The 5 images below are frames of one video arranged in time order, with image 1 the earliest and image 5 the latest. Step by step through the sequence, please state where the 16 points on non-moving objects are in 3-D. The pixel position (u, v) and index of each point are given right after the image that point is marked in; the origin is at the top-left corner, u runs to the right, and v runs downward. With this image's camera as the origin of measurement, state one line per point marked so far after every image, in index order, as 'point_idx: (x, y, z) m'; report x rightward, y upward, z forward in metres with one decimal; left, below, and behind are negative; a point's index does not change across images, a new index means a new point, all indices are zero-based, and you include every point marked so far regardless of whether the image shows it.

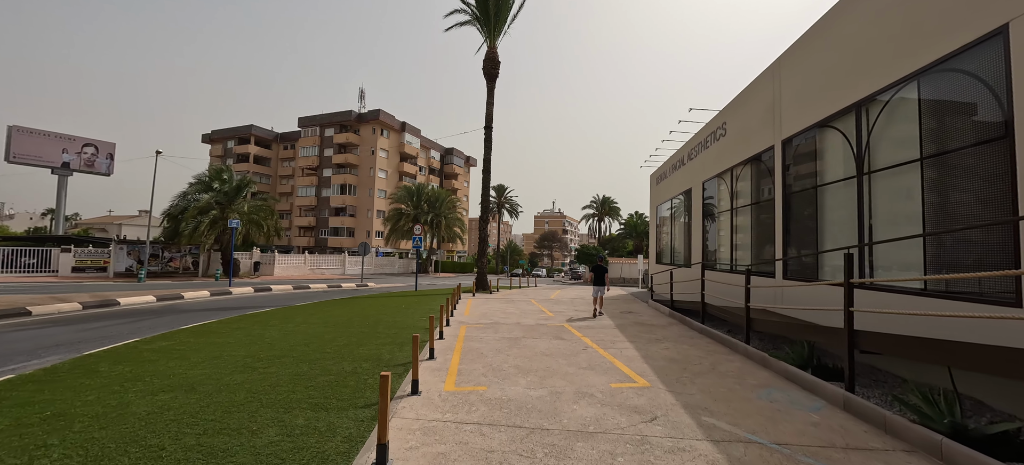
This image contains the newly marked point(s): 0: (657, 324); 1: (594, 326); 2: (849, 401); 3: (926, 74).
0: (+3.6, -2.3, +10.6) m
1: (+2.0, -2.3, +10.3) m
2: (+3.6, -1.8, +4.6) m
3: (+5.5, +2.1, +5.7) m
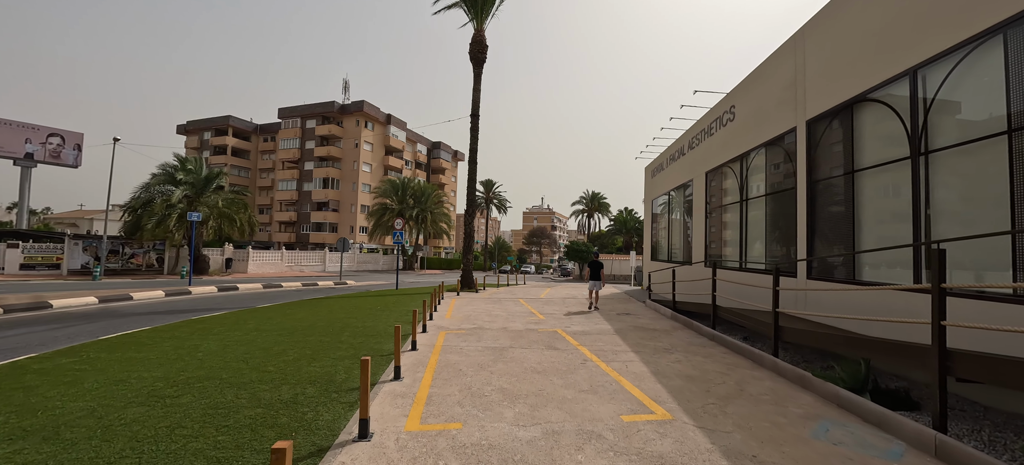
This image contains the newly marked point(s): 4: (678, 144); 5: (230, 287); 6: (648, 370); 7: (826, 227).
0: (+3.3, -2.1, +9.5) m
1: (+1.7, -2.1, +9.1) m
2: (+3.5, -1.7, +3.4) m
3: (+5.4, +2.2, +4.6) m
4: (+6.2, +3.3, +15.6) m
5: (-12.7, -2.4, +18.9) m
6: (+2.0, -2.0, +6.1) m
7: (+5.6, +0.1, +7.5) m
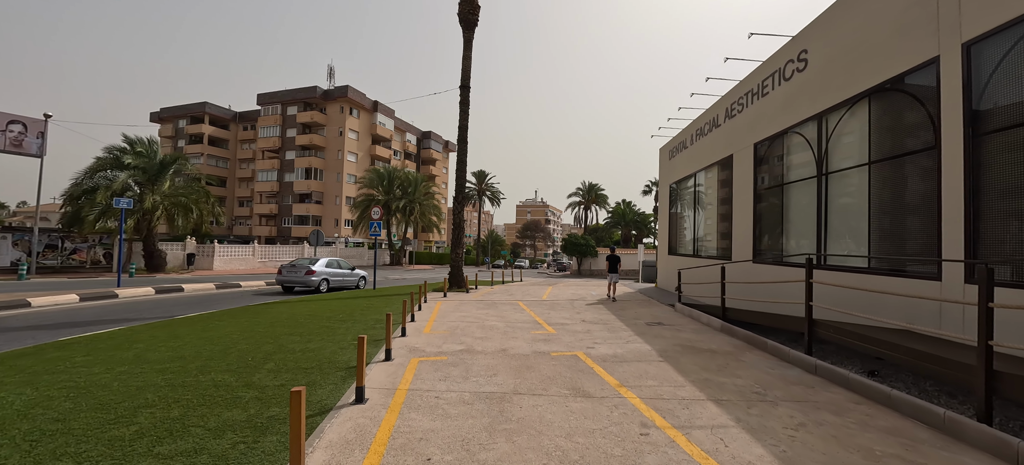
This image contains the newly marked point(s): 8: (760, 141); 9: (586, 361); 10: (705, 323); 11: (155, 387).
0: (+3.3, -1.9, +6.8) m
1: (+1.7, -1.9, +6.4) m
2: (+3.6, -1.6, +0.8) m
3: (+5.5, +2.4, +1.9) m
4: (+6.1, +3.7, +12.9) m
5: (-12.8, -2.1, +16.0) m
6: (+2.0, -1.8, +3.4) m
7: (+5.6, +0.3, +4.8) m
8: (+6.0, +2.2, +10.1) m
9: (+1.1, -1.9, +6.1) m
10: (+4.1, -1.9, +8.9) m
11: (-4.0, -1.7, +4.7) m
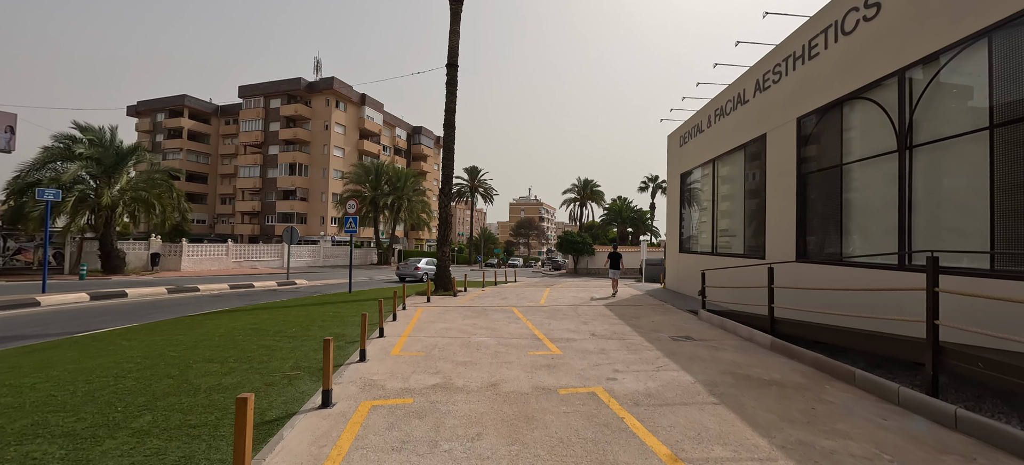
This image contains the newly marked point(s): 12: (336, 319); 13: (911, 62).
0: (+3.3, -1.8, +5.0) m
1: (+1.6, -1.8, +4.6) m
2: (+3.6, -1.5, -1.0) m
3: (+5.5, +2.5, +0.1) m
4: (+5.9, +3.9, +11.2) m
5: (-13.0, -2.0, +13.9) m
6: (+2.0, -1.7, +1.6) m
7: (+5.6, +0.5, +3.1) m
8: (+5.8, +2.3, +8.4) m
9: (+1.0, -1.7, +4.3) m
10: (+3.9, -1.8, +7.1) m
11: (-4.0, -1.6, +2.8) m
12: (-3.8, -1.8, +9.0) m
13: (+5.7, +2.4, +6.0) m
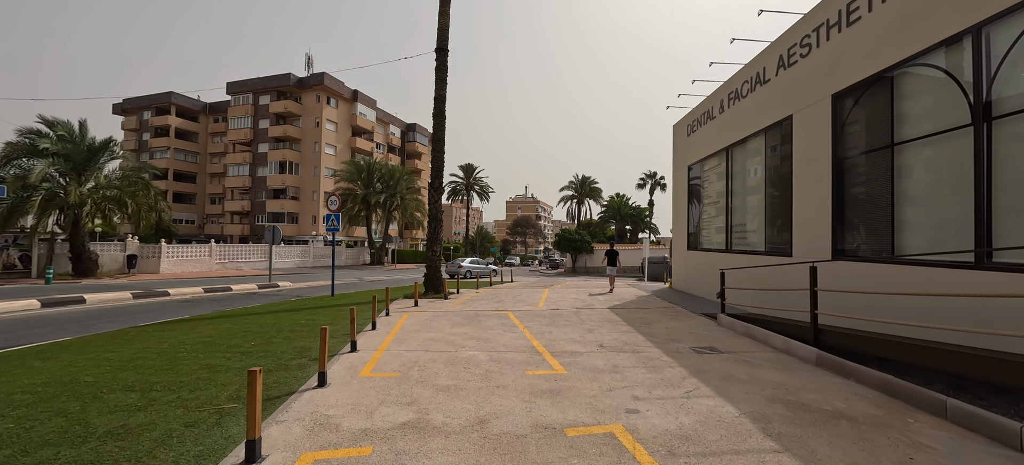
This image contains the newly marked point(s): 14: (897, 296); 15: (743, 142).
0: (+3.2, -1.7, +4.0) m
1: (+1.6, -1.7, +3.5) m
2: (+3.6, -1.4, -2.1) m
3: (+5.4, +2.6, -1.0) m
4: (+5.8, +4.0, +10.1) m
5: (-13.2, -2.0, +12.7) m
6: (+2.0, -1.6, +0.5) m
7: (+5.5, +0.6, +2.0) m
8: (+5.7, +2.4, +7.3) m
9: (+1.0, -1.7, +3.2) m
10: (+3.9, -1.7, +6.0) m
11: (-4.1, -1.6, +1.7) m
12: (-3.9, -1.8, +7.9) m
13: (+5.6, +2.5, +4.9) m
14: (+5.3, -0.9, +5.9) m
15: (+5.9, +2.3, +10.8) m
